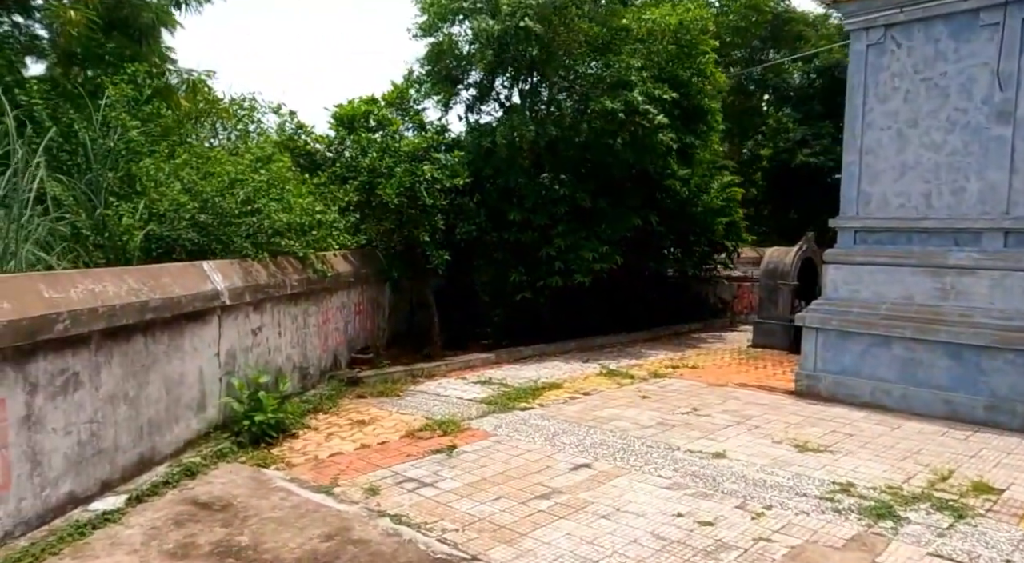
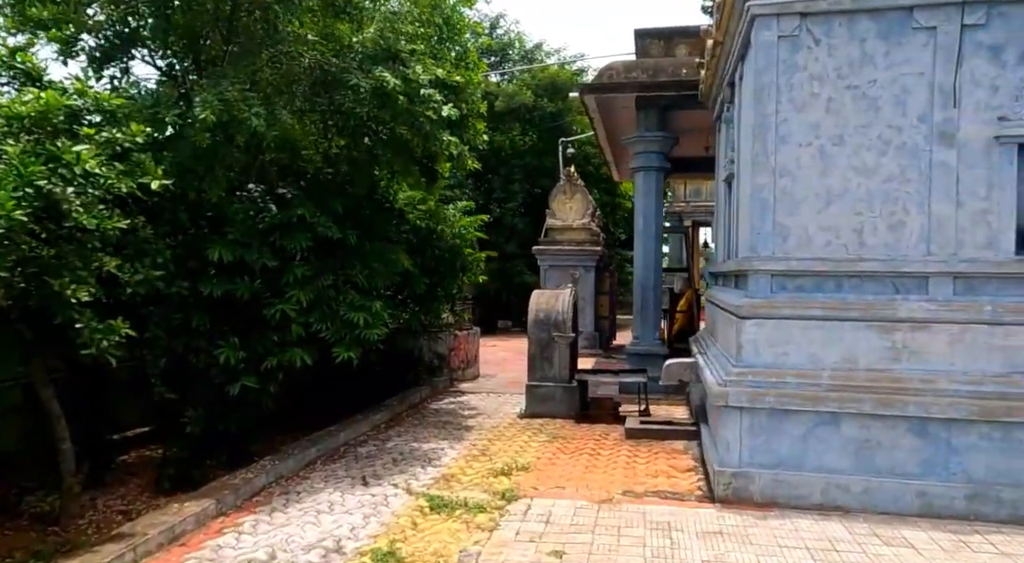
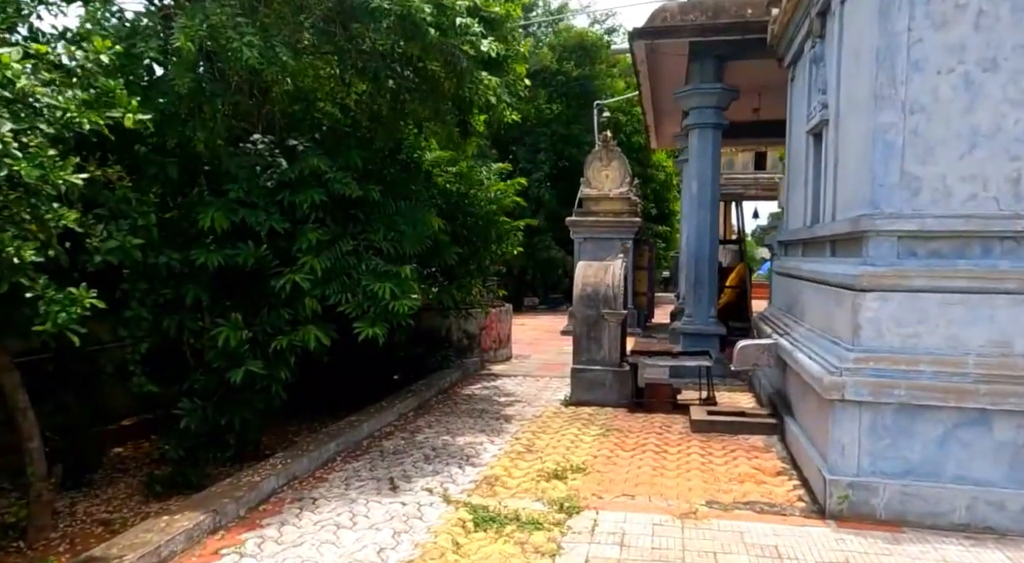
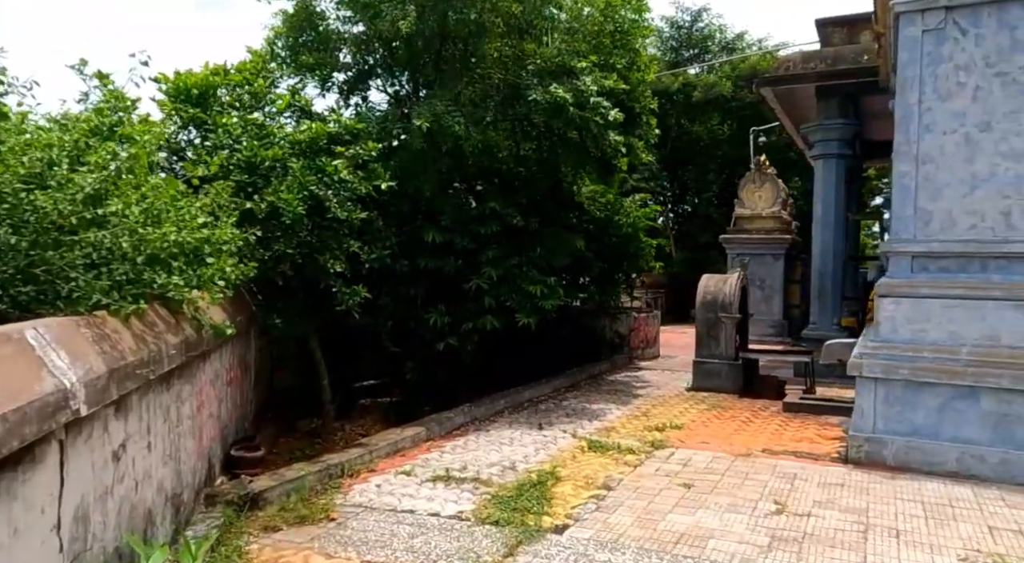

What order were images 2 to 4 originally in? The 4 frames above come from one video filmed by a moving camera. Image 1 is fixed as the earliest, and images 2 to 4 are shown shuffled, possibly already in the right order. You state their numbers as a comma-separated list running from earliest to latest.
4, 2, 3
